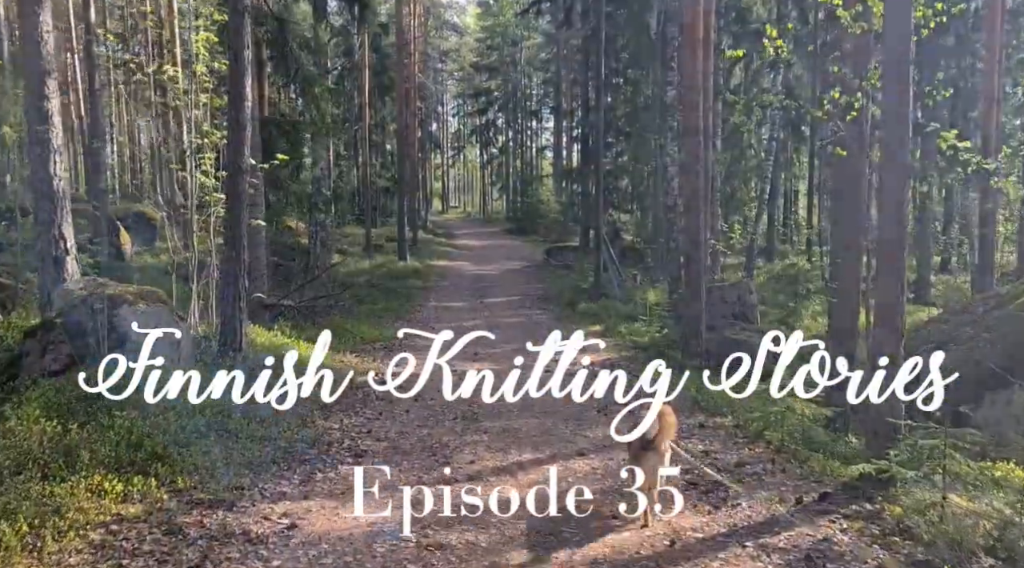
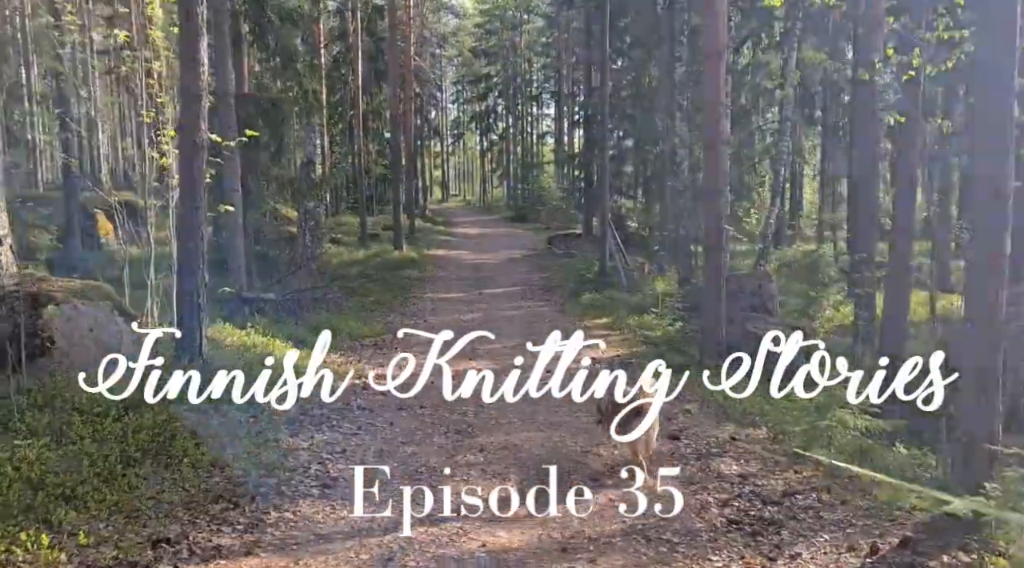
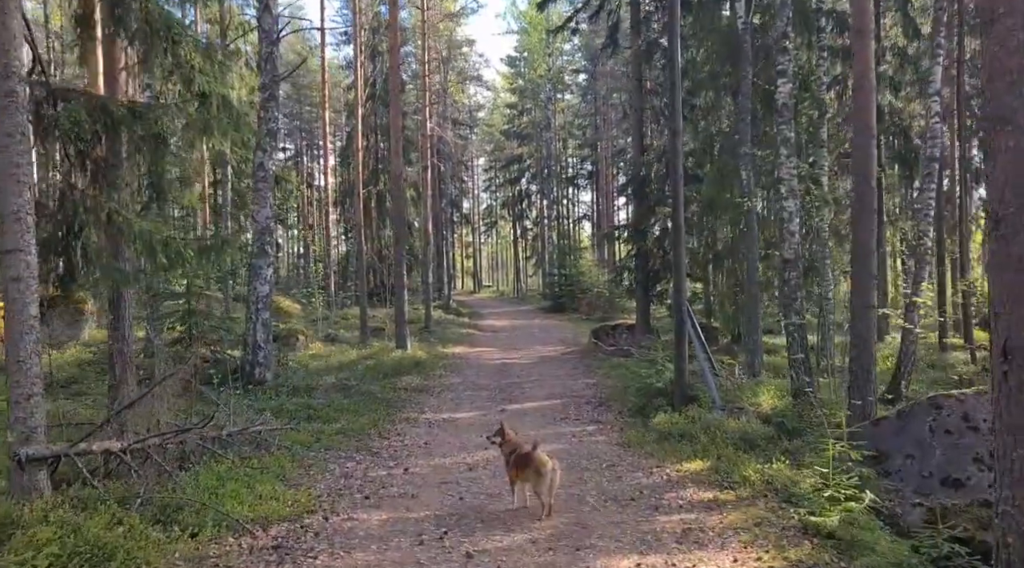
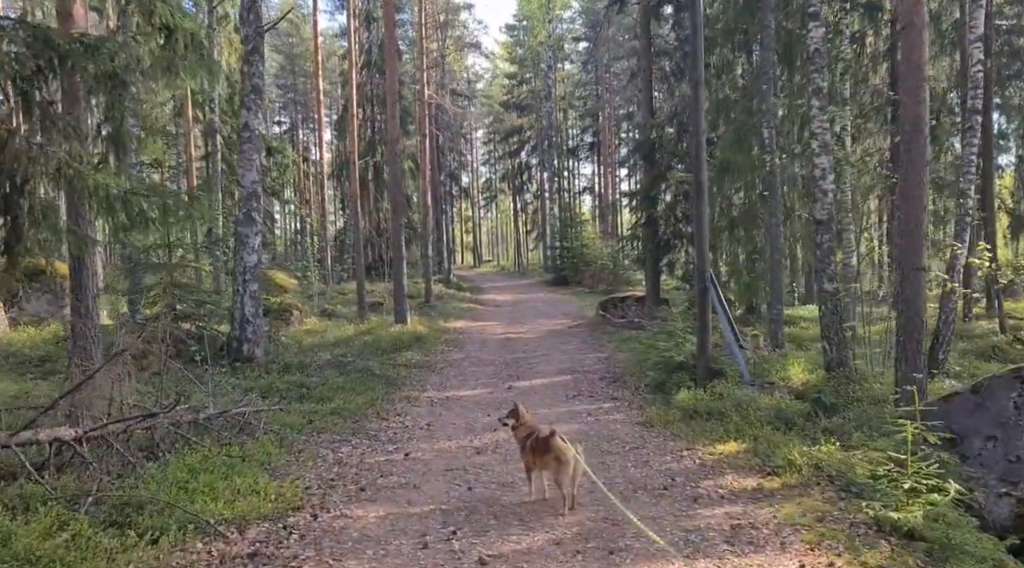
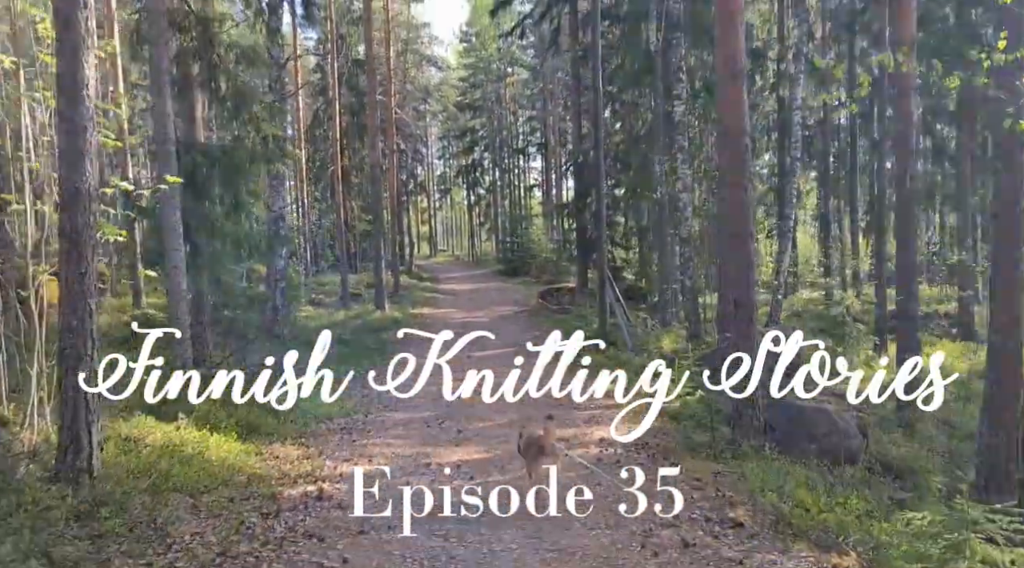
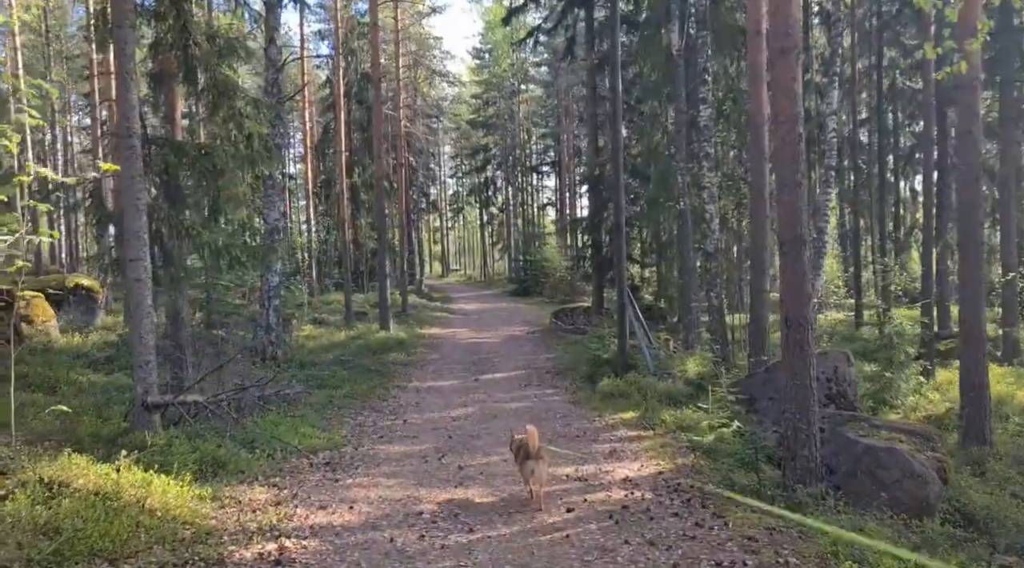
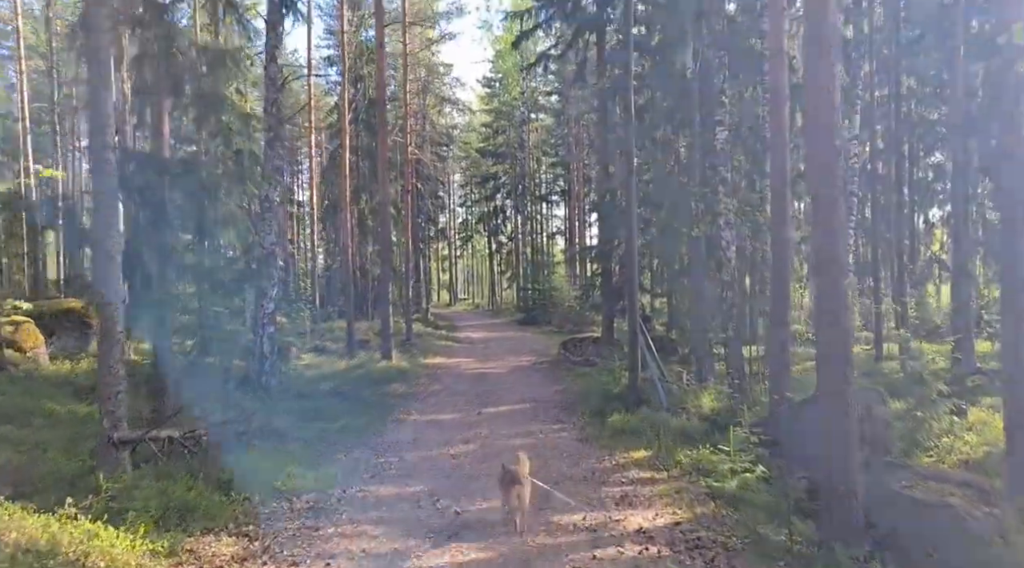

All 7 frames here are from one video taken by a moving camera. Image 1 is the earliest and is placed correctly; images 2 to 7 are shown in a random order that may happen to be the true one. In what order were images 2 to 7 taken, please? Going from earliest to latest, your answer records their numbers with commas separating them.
2, 5, 6, 7, 3, 4
